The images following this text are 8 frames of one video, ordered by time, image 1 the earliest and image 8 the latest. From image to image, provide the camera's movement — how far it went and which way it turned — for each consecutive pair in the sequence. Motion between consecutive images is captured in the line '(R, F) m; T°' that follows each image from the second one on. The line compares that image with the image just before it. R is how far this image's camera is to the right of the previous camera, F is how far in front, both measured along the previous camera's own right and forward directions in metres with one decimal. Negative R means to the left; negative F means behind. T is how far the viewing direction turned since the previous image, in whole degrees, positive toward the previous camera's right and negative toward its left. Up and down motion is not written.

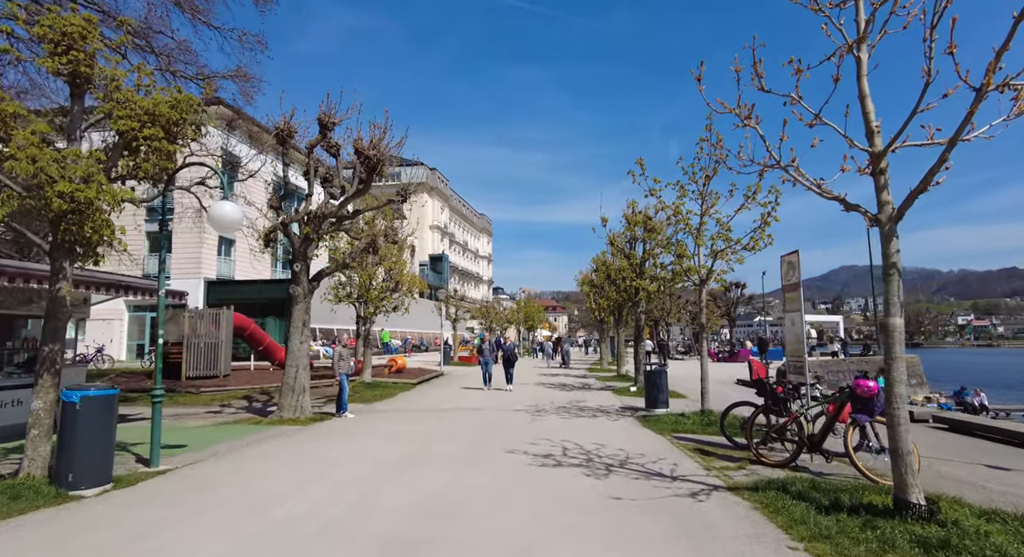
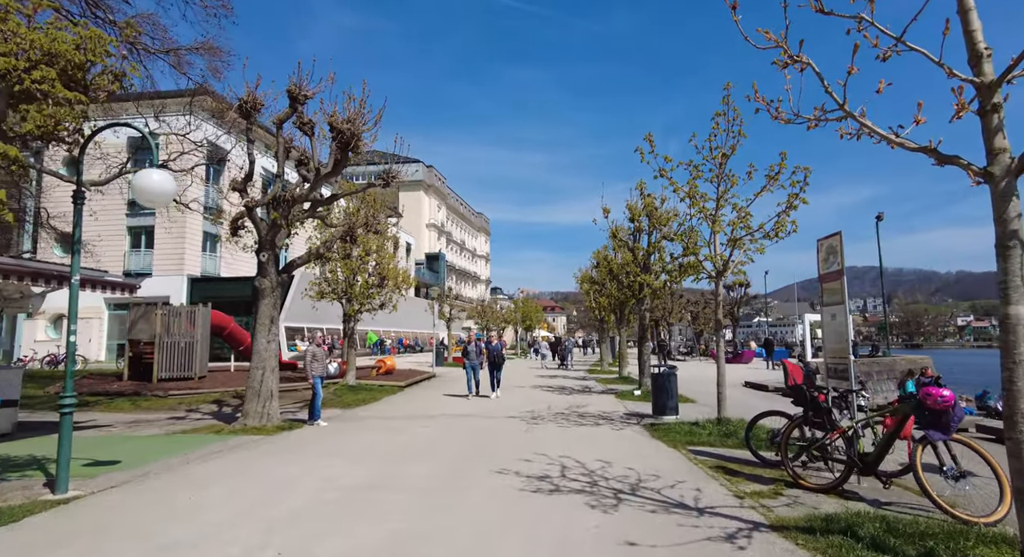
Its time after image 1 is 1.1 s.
(+0.1, +1.3) m; 0°
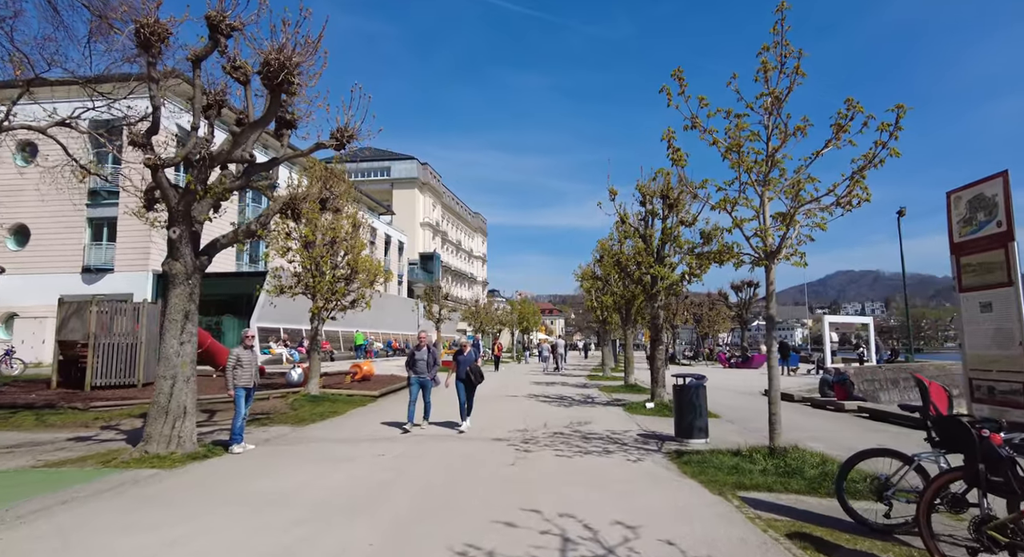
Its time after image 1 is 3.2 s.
(+0.2, +2.6) m; 0°
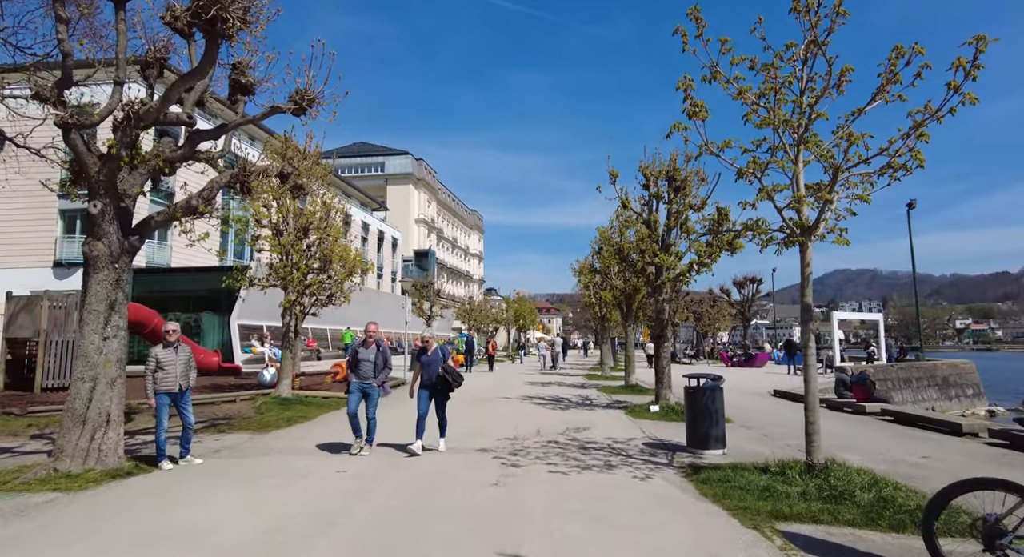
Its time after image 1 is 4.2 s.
(+0.2, +1.4) m; 0°
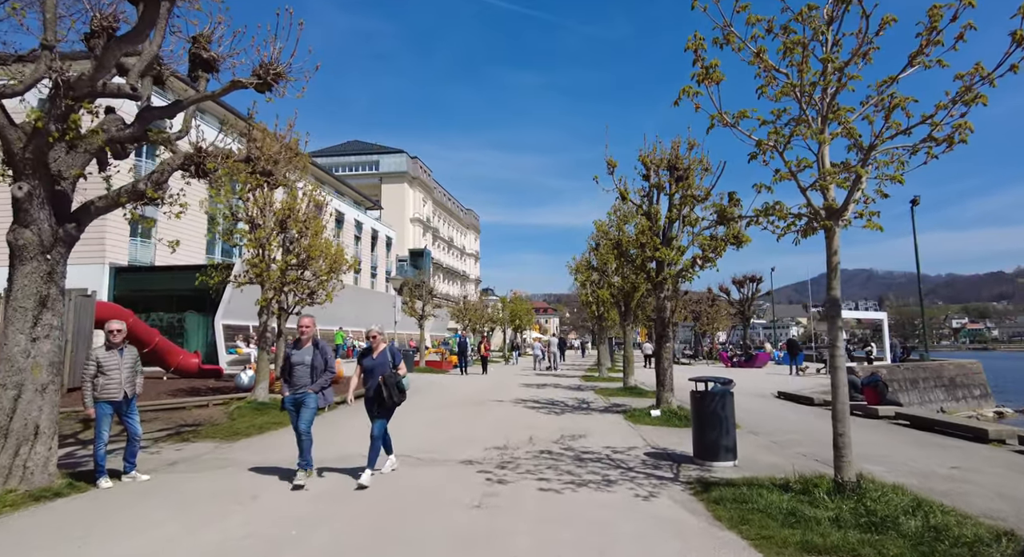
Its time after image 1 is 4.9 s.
(+0.1, +0.9) m; 0°
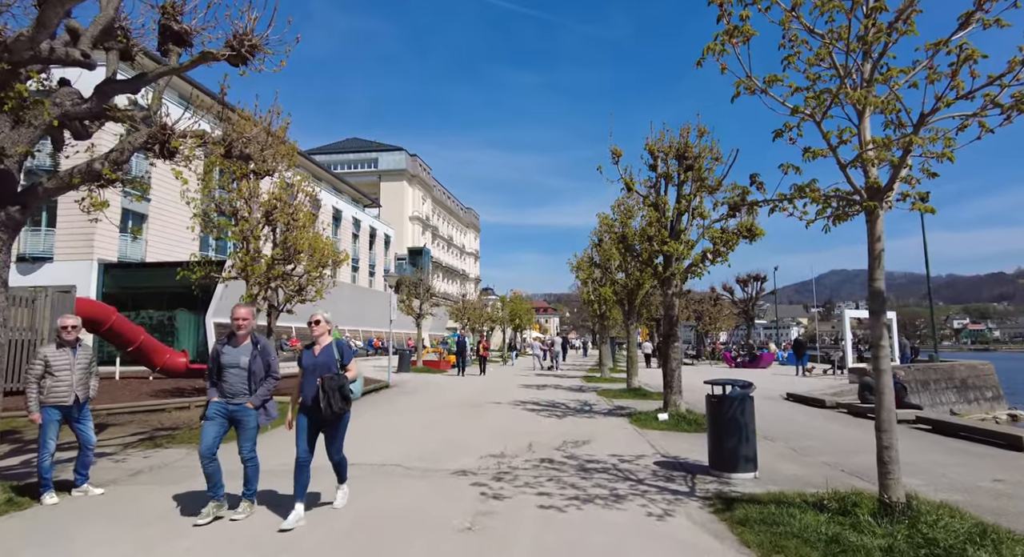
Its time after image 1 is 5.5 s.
(0.0, +0.7) m; 0°
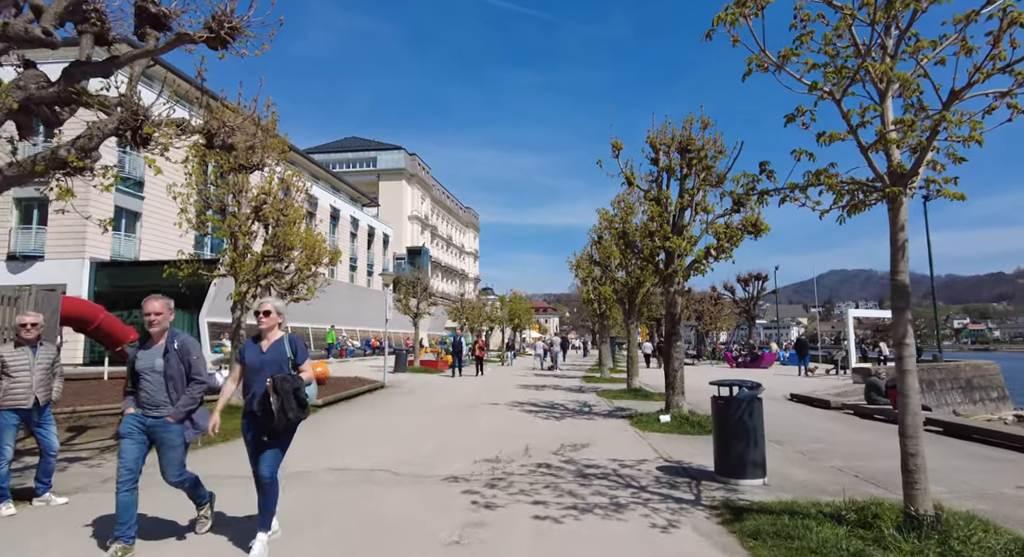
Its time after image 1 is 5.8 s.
(+0.1, +0.4) m; 0°
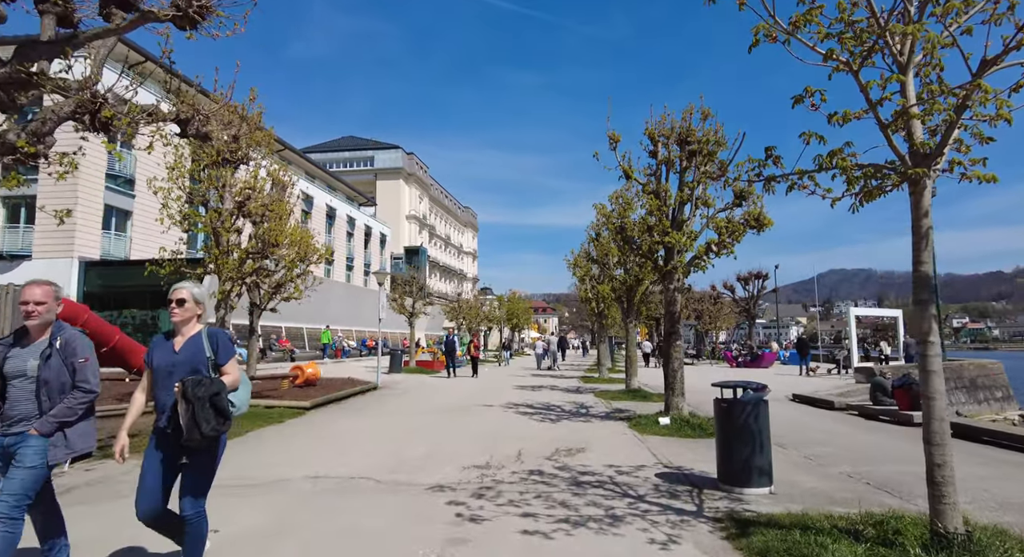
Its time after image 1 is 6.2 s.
(+0.1, +0.4) m; 0°
